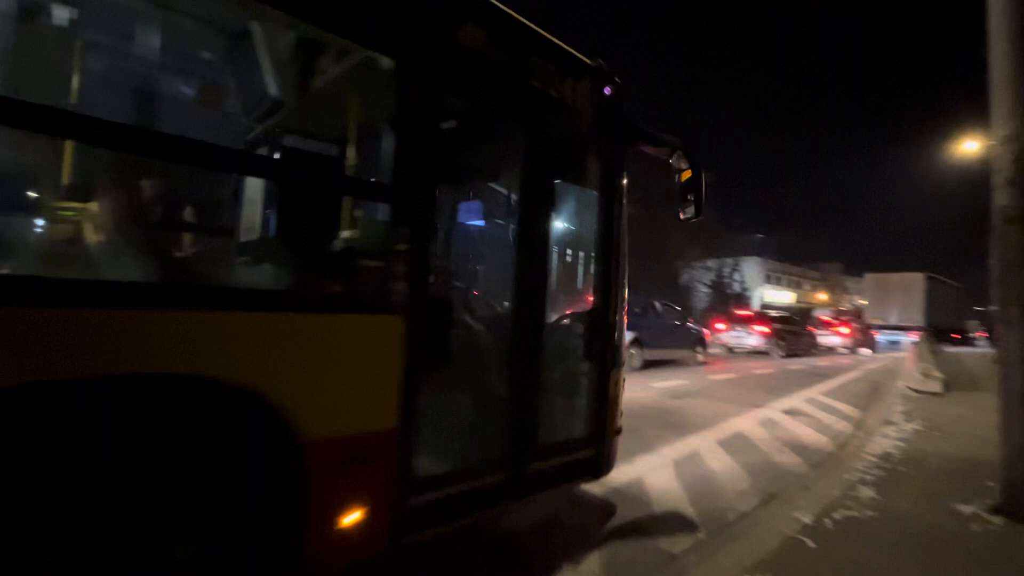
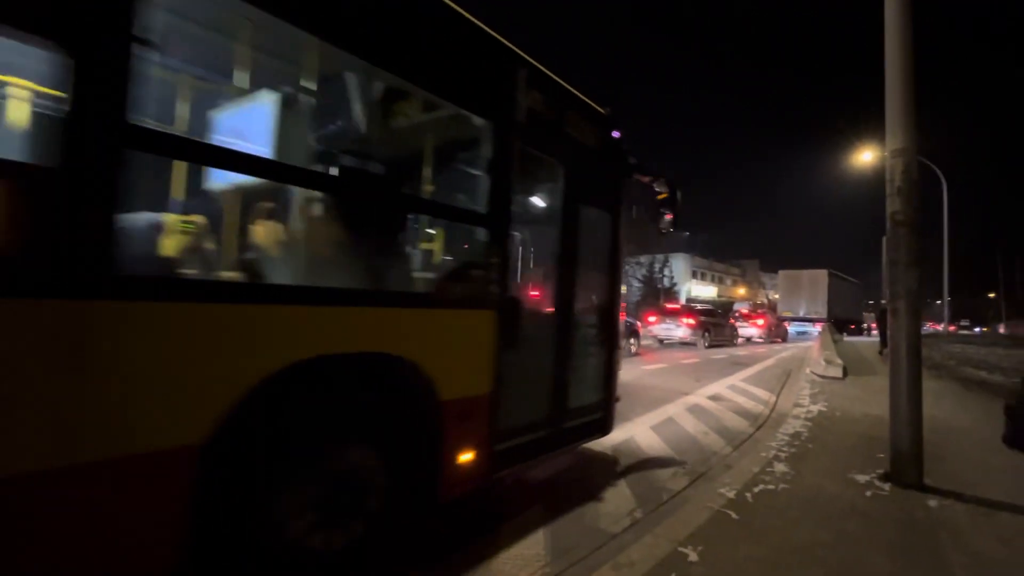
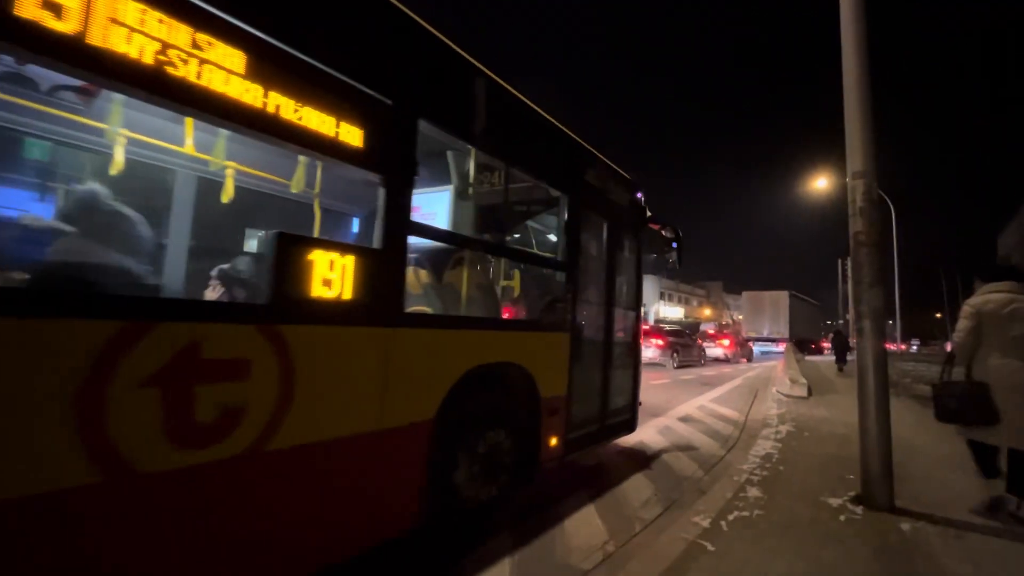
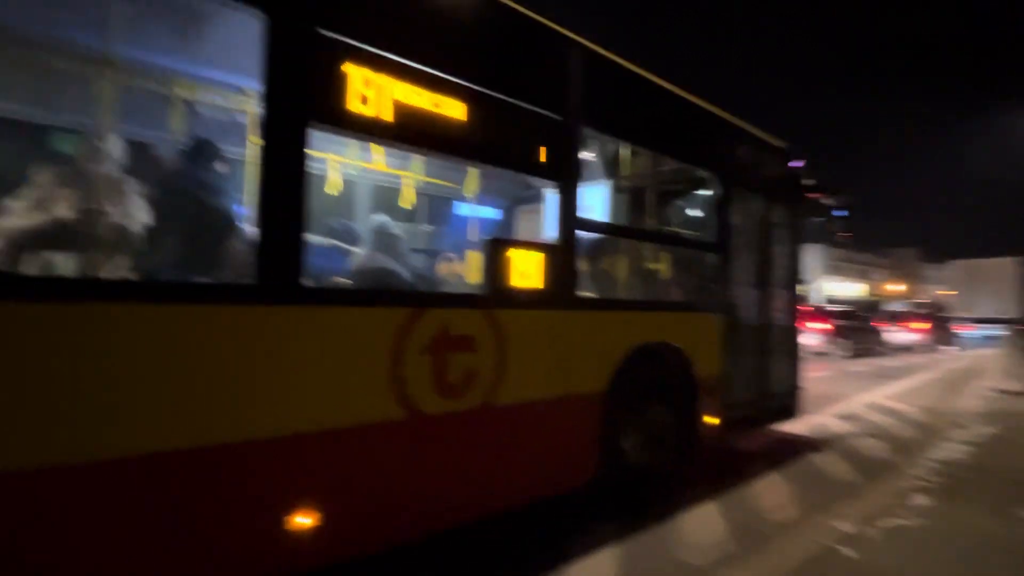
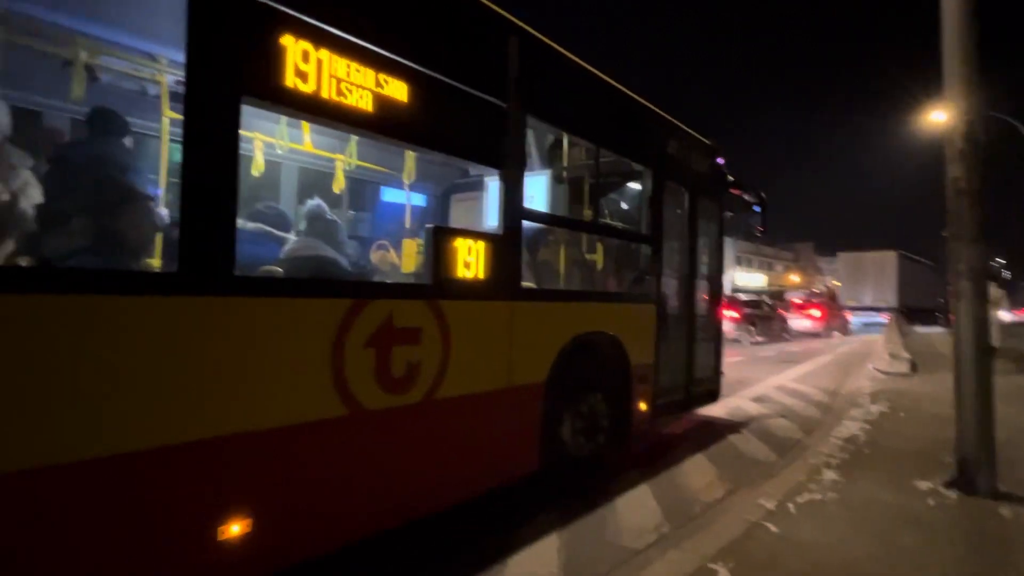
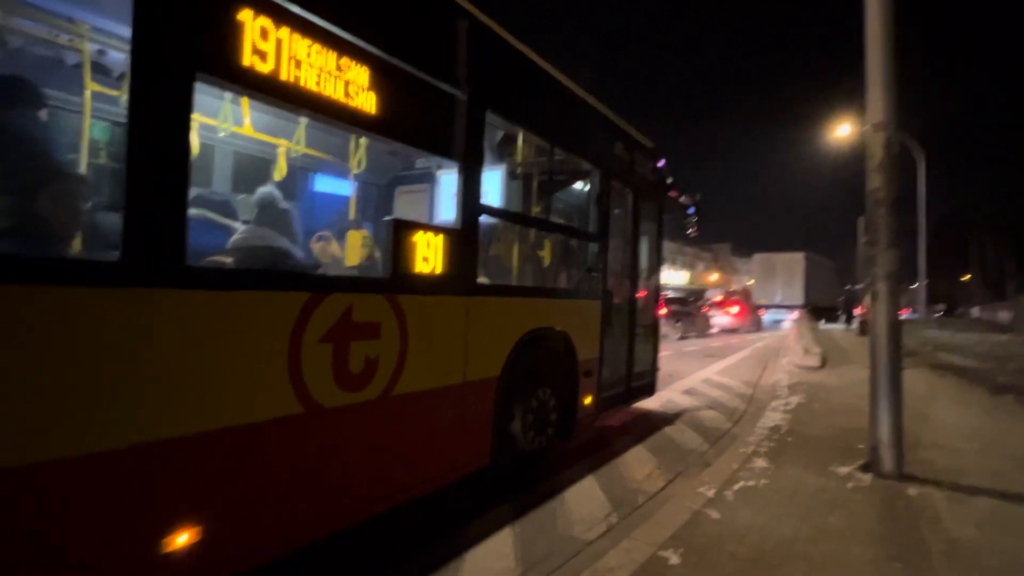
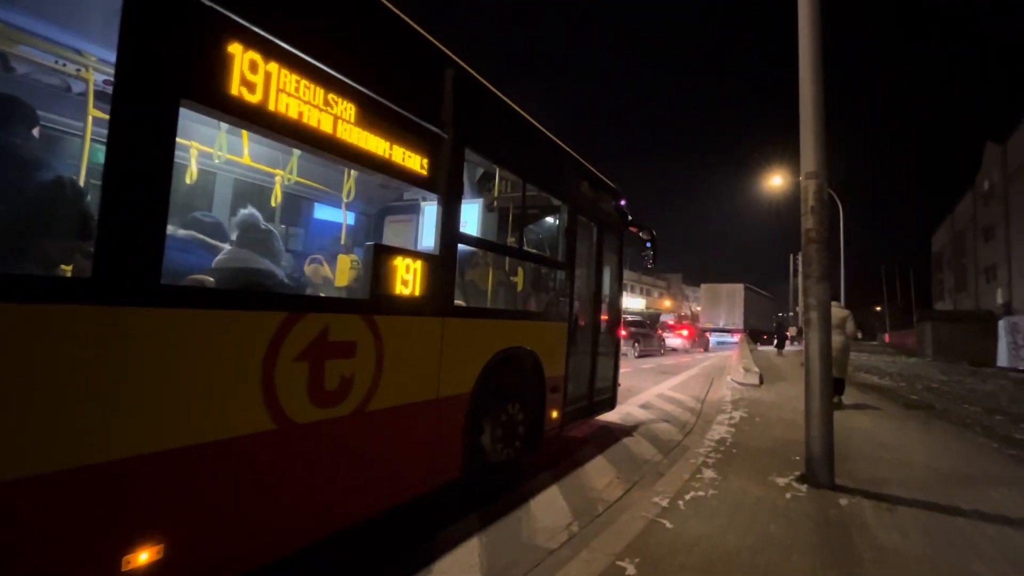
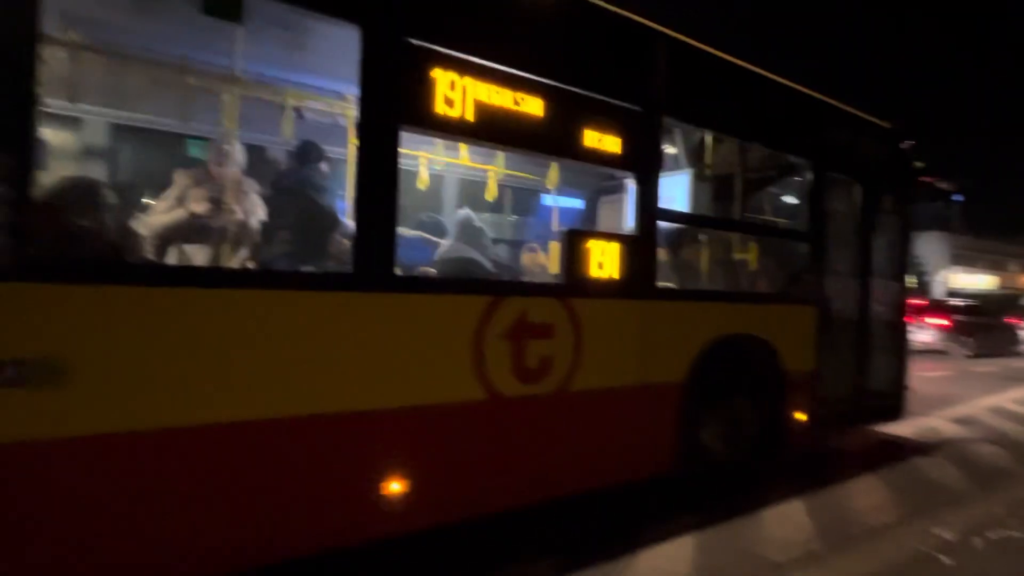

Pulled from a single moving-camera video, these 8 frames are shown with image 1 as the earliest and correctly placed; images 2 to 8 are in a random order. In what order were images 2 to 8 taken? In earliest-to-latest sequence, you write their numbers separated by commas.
2, 3, 7, 6, 5, 4, 8
